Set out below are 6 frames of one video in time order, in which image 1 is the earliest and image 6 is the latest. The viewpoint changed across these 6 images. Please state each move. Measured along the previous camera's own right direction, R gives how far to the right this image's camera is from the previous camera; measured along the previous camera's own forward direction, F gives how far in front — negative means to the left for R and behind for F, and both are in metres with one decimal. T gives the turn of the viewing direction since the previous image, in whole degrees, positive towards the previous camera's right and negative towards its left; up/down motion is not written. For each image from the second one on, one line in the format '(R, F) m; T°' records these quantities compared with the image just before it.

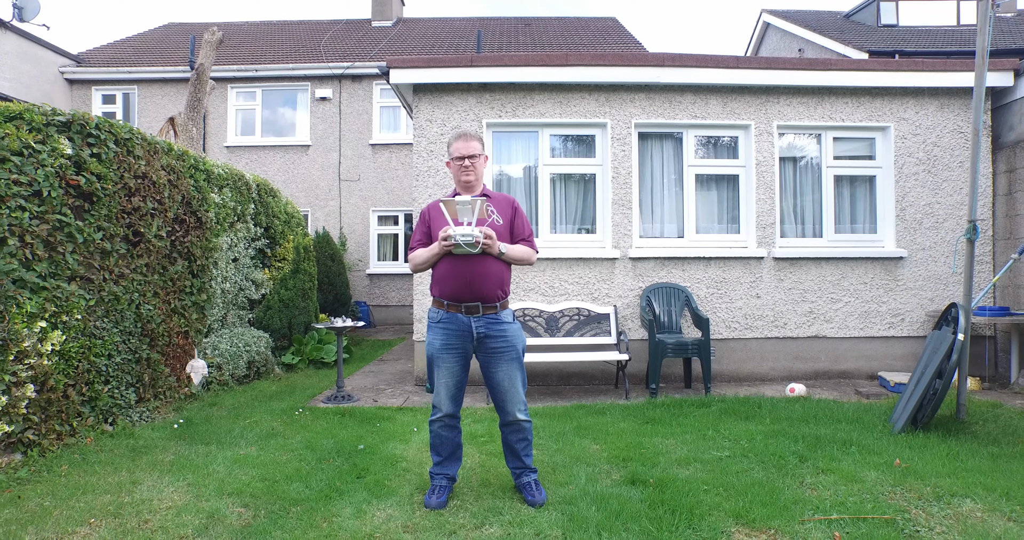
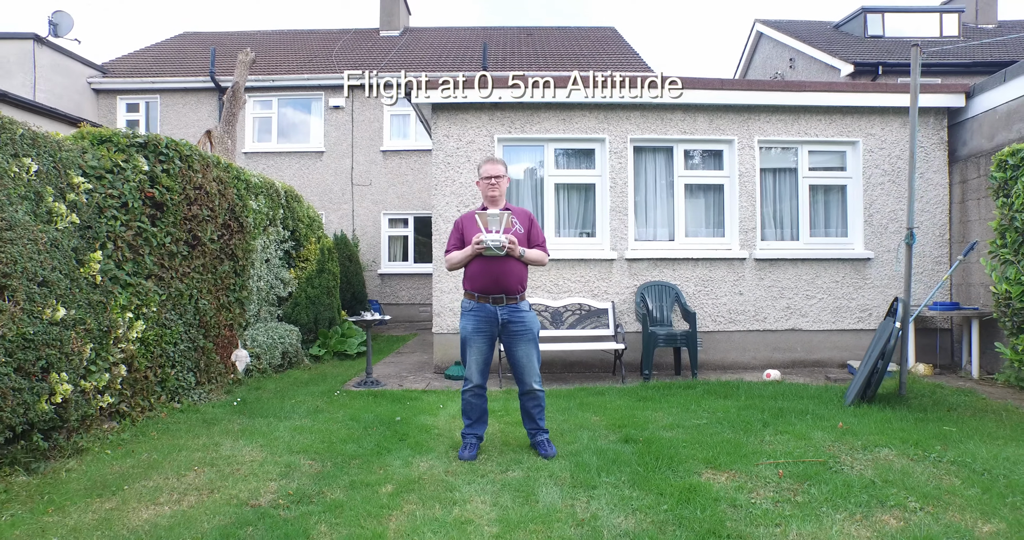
(-0.1, -0.7) m; 0°
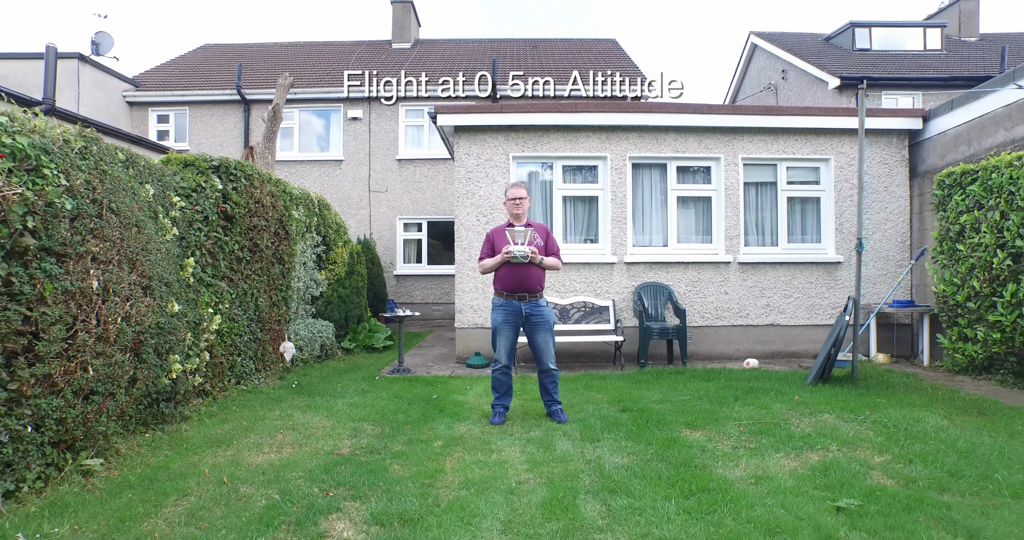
(-0.1, -0.9) m; 0°
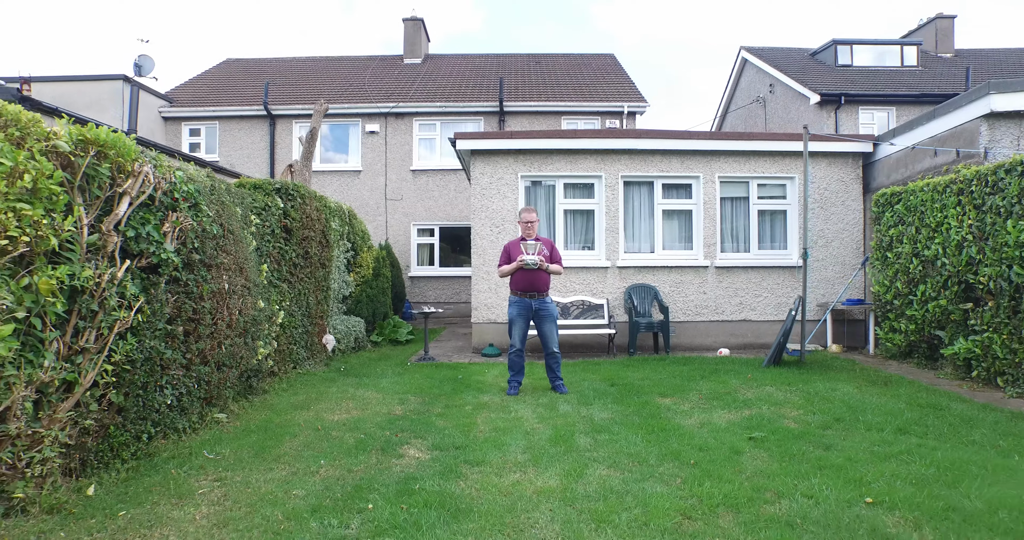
(-0.1, -1.3) m; 0°
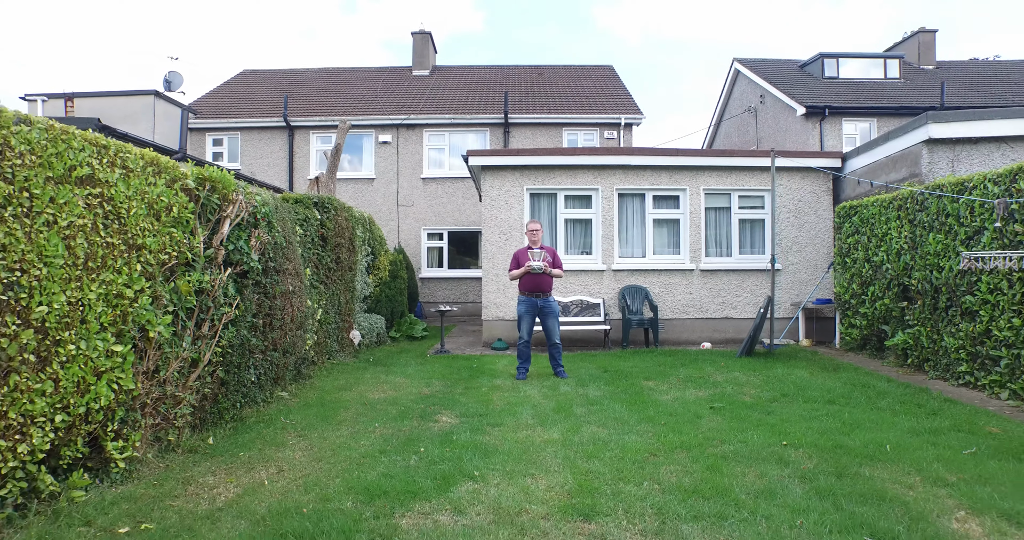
(-0.1, -1.1) m; 0°
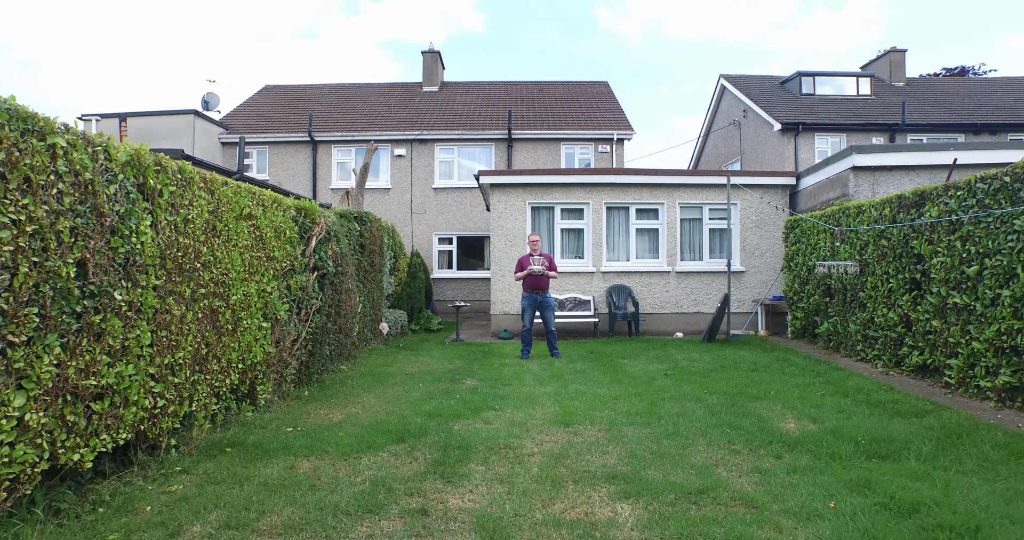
(0.0, -1.8) m; 0°
